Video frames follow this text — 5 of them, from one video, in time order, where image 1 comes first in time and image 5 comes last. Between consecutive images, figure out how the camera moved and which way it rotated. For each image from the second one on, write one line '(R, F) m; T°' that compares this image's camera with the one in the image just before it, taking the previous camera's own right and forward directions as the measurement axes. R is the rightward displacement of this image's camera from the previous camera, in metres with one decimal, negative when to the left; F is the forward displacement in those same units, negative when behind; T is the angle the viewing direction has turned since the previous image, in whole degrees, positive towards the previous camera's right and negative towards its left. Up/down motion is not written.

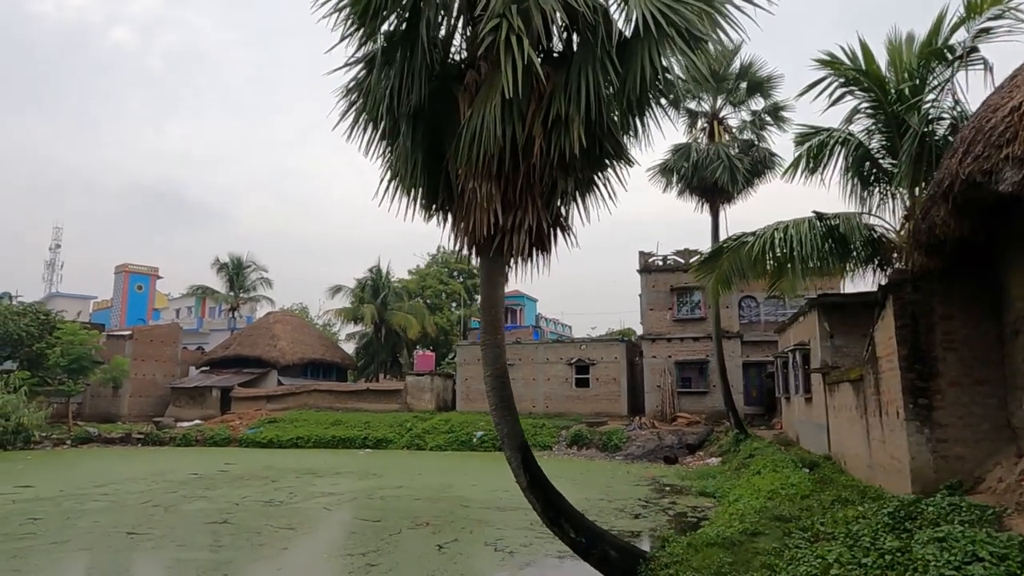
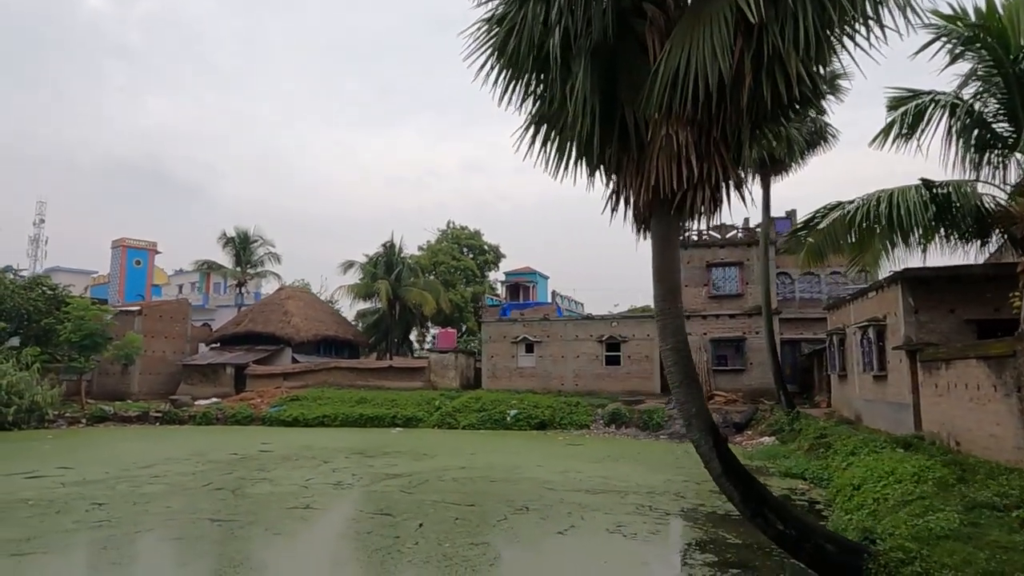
(-1.4, +0.6) m; +1°
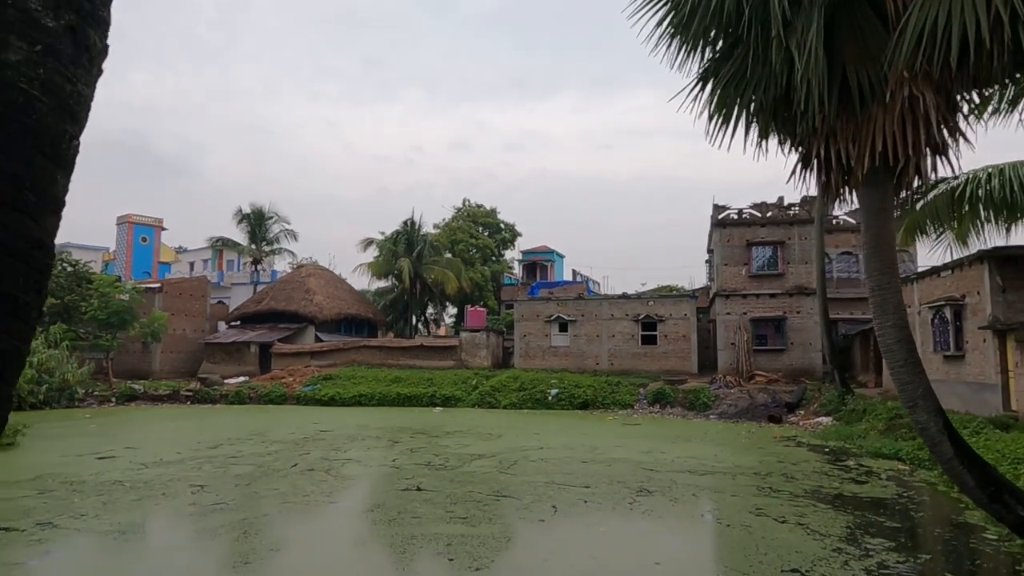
(-1.5, +0.3) m; +1°
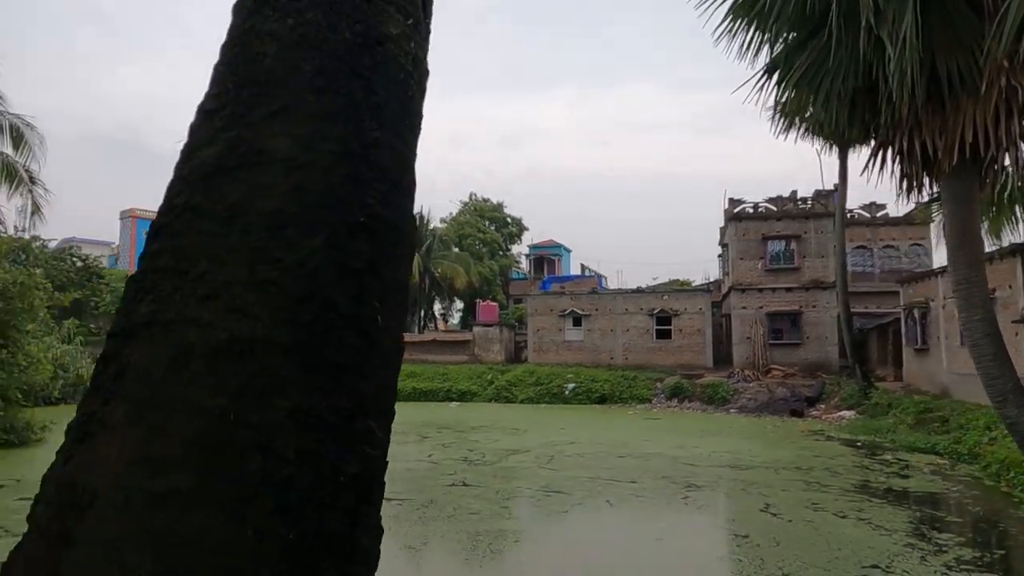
(-0.6, +0.1) m; 0°
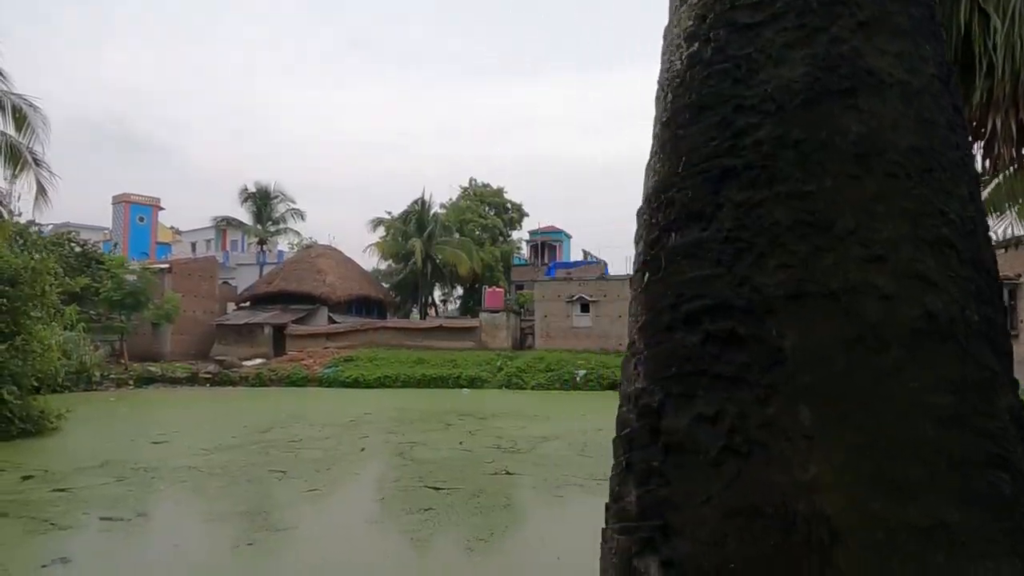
(-0.6, +0.2) m; +1°
